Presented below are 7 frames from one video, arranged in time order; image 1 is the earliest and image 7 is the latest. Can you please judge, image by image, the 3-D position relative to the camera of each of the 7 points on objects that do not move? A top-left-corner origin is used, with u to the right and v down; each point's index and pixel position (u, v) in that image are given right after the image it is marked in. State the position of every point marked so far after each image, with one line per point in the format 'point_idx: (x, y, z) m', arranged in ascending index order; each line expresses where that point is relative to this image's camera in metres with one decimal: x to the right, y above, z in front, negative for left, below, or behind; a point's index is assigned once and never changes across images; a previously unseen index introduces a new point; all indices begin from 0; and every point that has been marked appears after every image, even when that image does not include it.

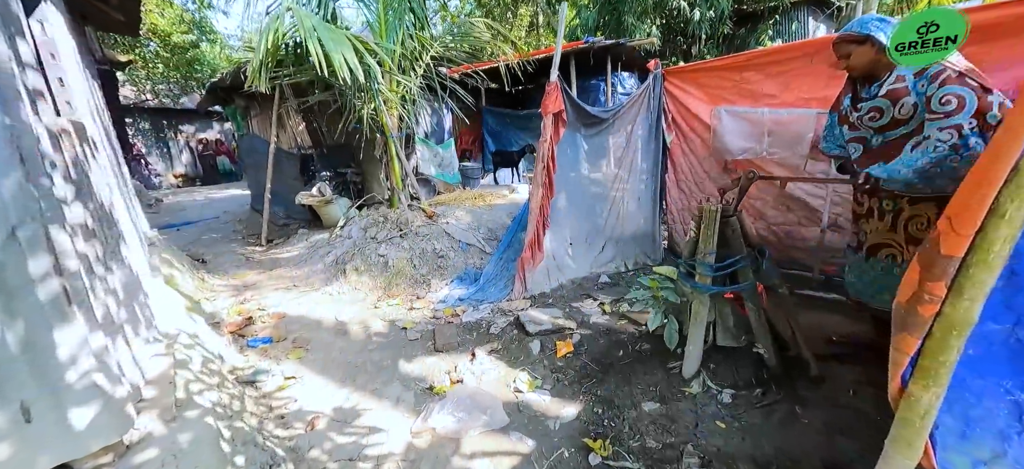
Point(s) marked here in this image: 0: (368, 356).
0: (-0.9, -0.7, +2.5) m
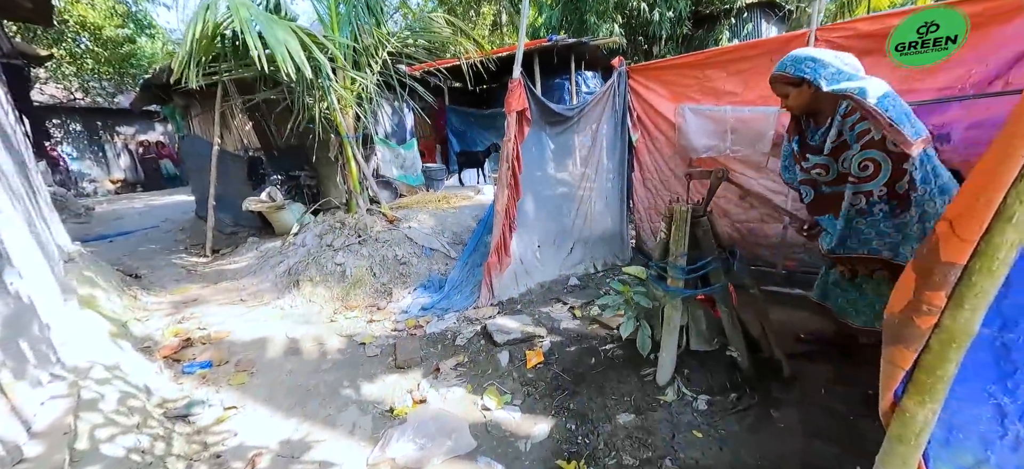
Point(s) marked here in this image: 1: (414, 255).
0: (-1.0, -0.8, +2.3) m
1: (-0.8, -0.2, +3.6) m
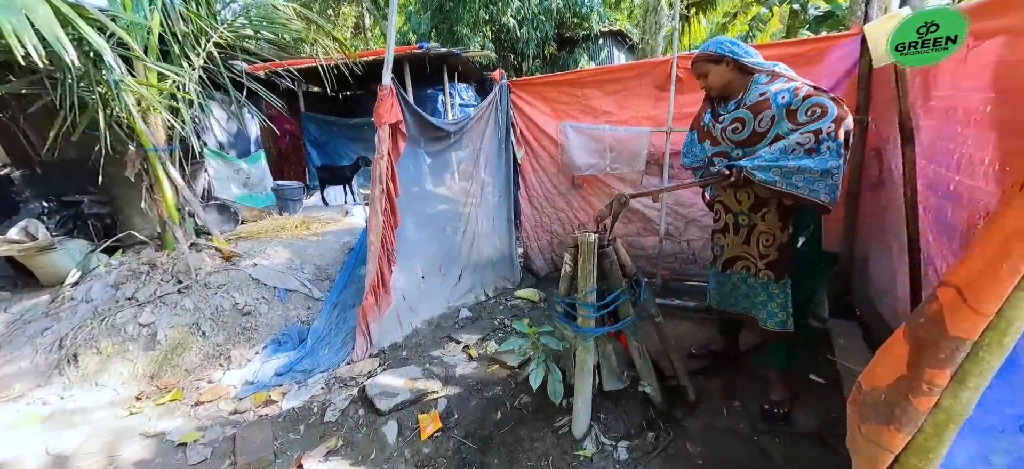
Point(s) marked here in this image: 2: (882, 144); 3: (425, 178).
0: (-1.5, -1.0, +1.5) m
1: (-1.7, -0.4, +2.9) m
2: (+2.6, +0.6, +2.9) m
3: (-0.6, +0.4, +3.1) m
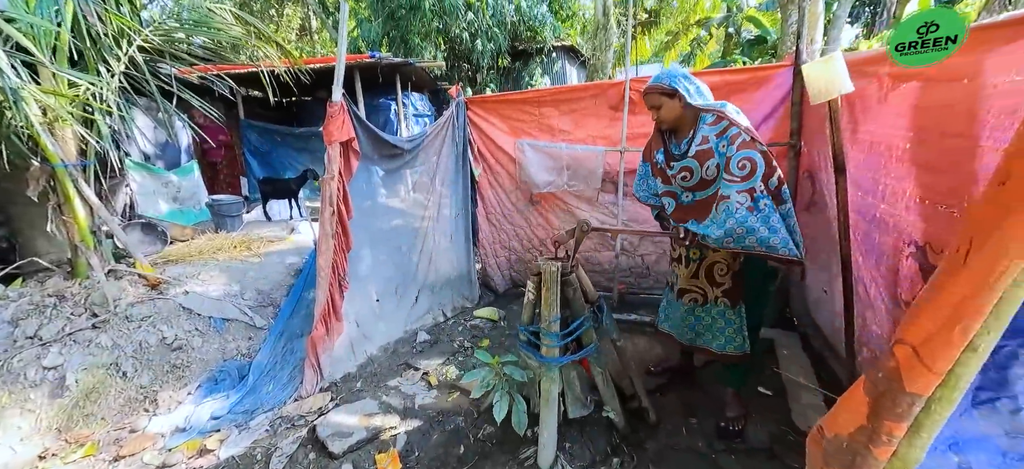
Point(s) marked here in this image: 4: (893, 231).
0: (-1.6, -1.1, +1.3) m
1: (-1.9, -0.6, +2.6) m
2: (+2.3, +0.5, +3.1) m
3: (-0.9, +0.3, +2.9) m
4: (+1.8, 0.0, +2.0) m
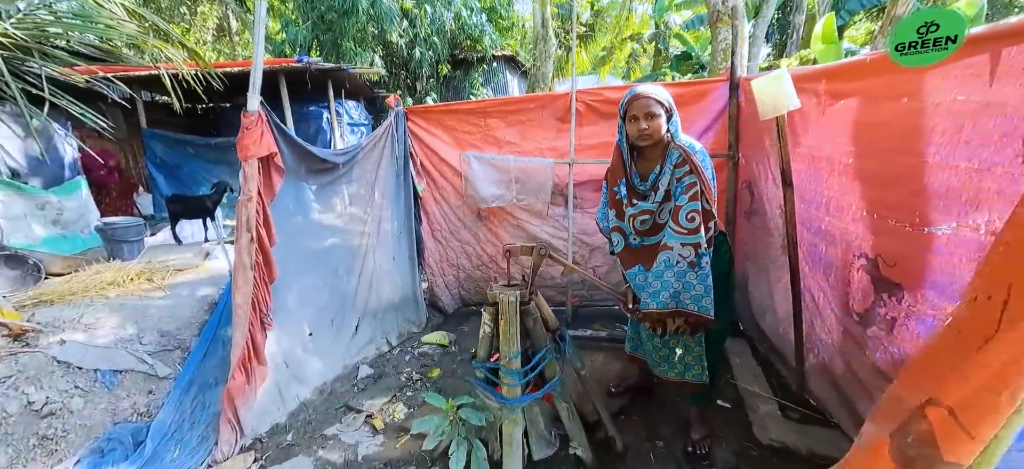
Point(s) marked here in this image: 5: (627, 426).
0: (-1.6, -1.3, +0.9) m
1: (-2.2, -0.8, +2.1) m
2: (+1.9, +0.4, +3.2) m
3: (-1.3, +0.1, +2.6) m
4: (+1.6, 0.0, +2.0) m
5: (+0.6, -1.1, +2.3) m
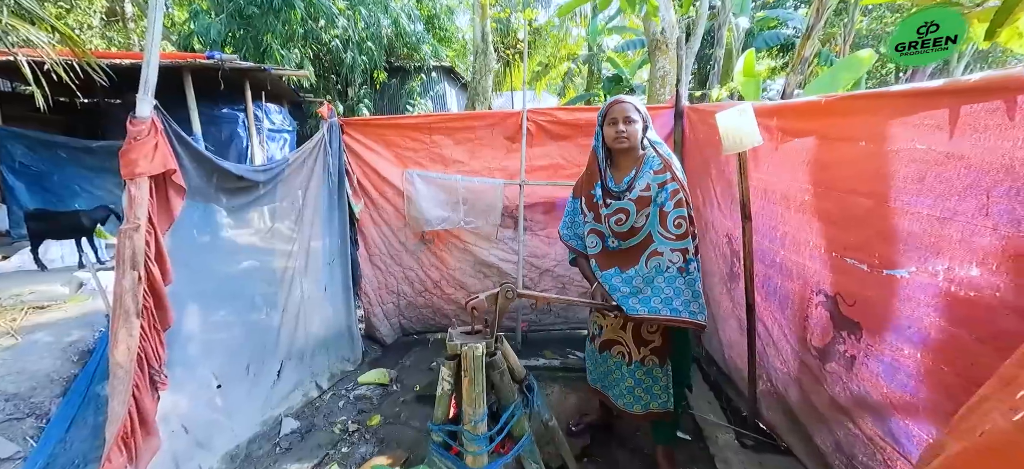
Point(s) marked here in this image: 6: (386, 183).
0: (-1.6, -1.4, +0.4) m
1: (-2.3, -0.9, +1.5) m
2: (+1.5, +0.2, +3.3) m
3: (-1.5, -0.1, +2.2) m
4: (+1.4, -0.2, +2.1) m
5: (+0.4, -1.2, +2.2) m
6: (-1.0, +0.4, +3.2) m
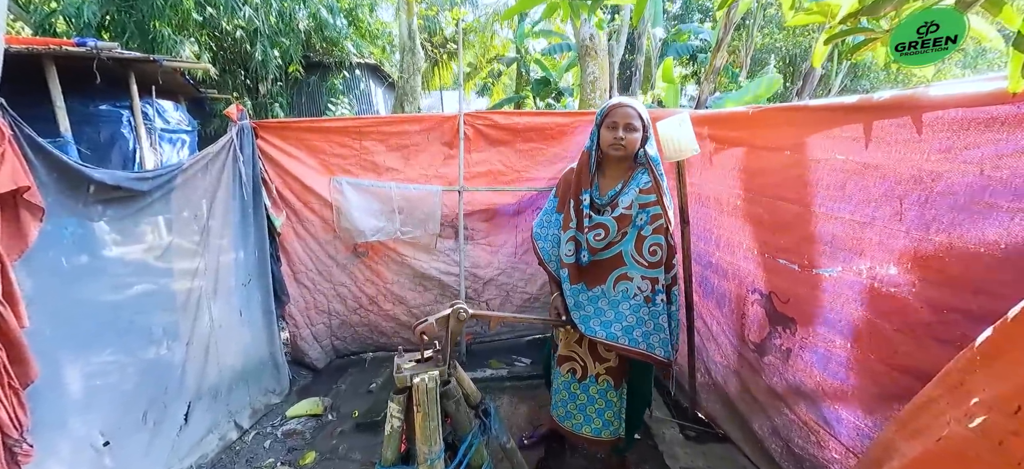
0: (-1.5, -1.5, 0.0) m
1: (-2.4, -1.1, +1.0) m
2: (+1.0, +0.2, +3.4) m
3: (-1.8, -0.2, +1.8) m
4: (+1.1, -0.2, +2.2) m
5: (+0.2, -1.3, +2.1) m
6: (-1.4, +0.3, +2.9) m
